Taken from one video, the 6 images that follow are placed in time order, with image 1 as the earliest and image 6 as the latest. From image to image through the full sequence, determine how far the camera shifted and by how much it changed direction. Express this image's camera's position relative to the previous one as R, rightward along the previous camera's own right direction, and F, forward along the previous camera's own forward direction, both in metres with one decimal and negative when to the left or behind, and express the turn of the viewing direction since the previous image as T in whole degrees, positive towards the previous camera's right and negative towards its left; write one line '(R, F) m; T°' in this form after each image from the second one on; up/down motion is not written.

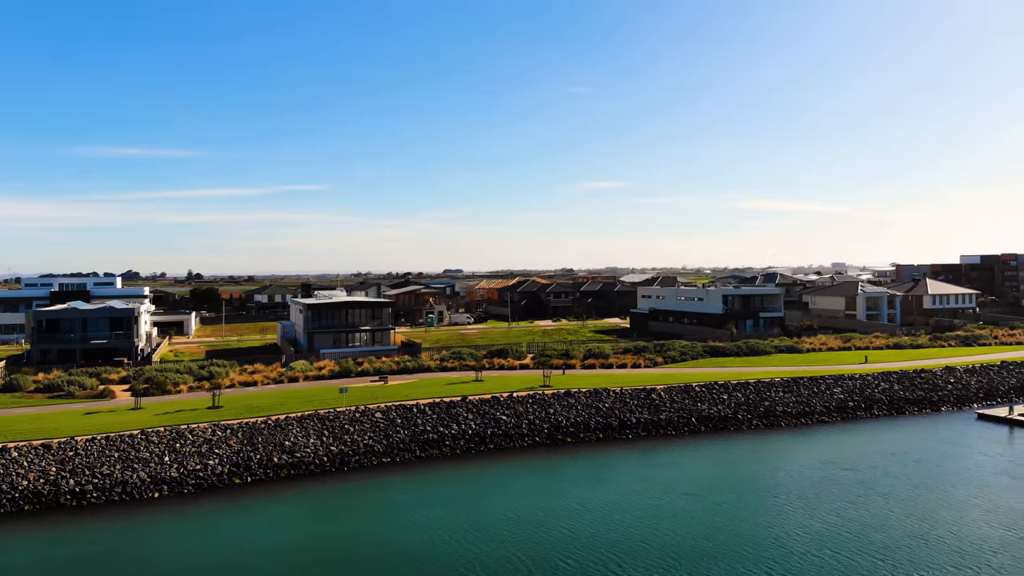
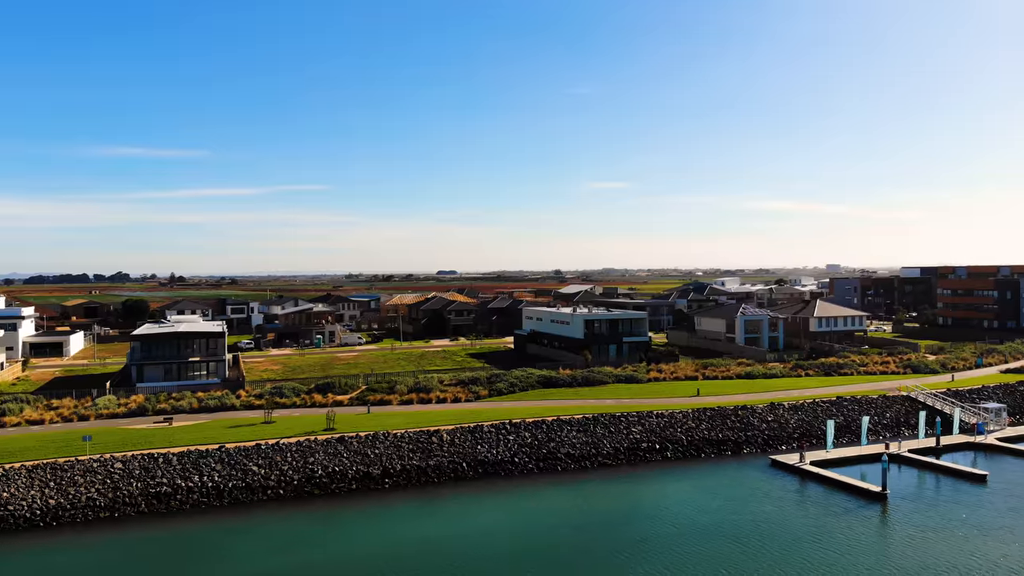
(+6.1, +1.0) m; -1°
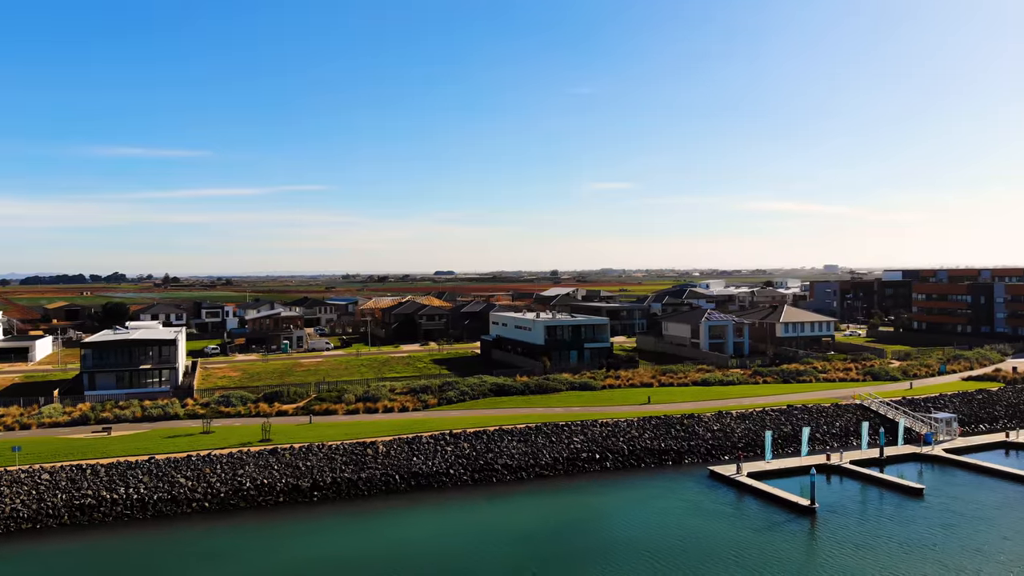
(+1.7, +0.2) m; 0°
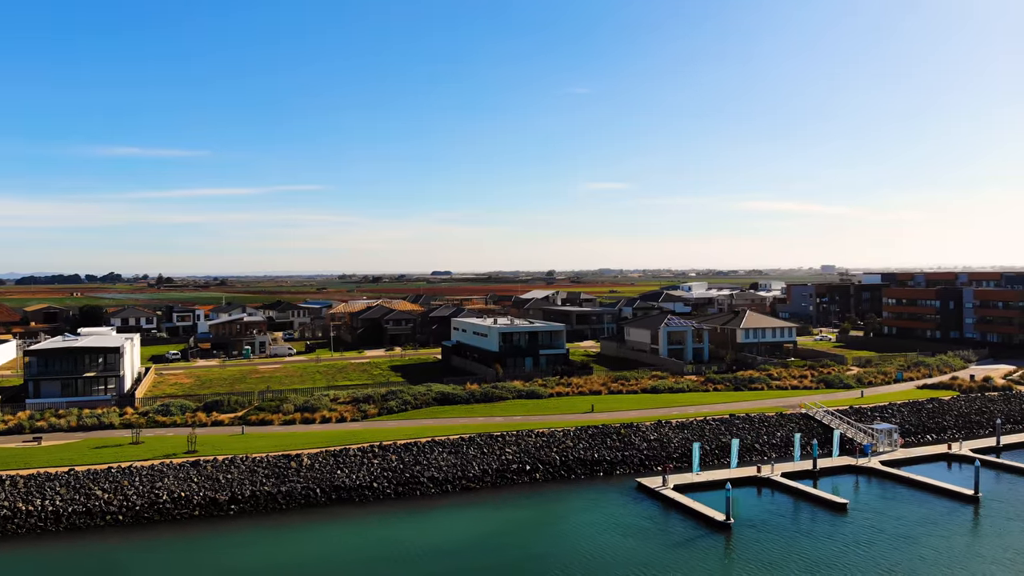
(+1.9, +0.2) m; 0°
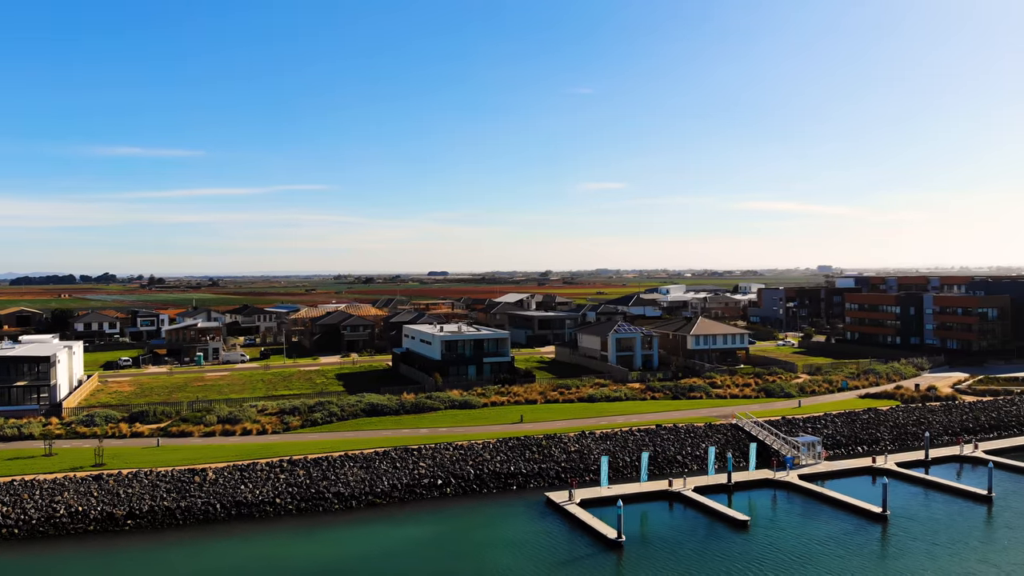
(+2.4, +0.2) m; 0°
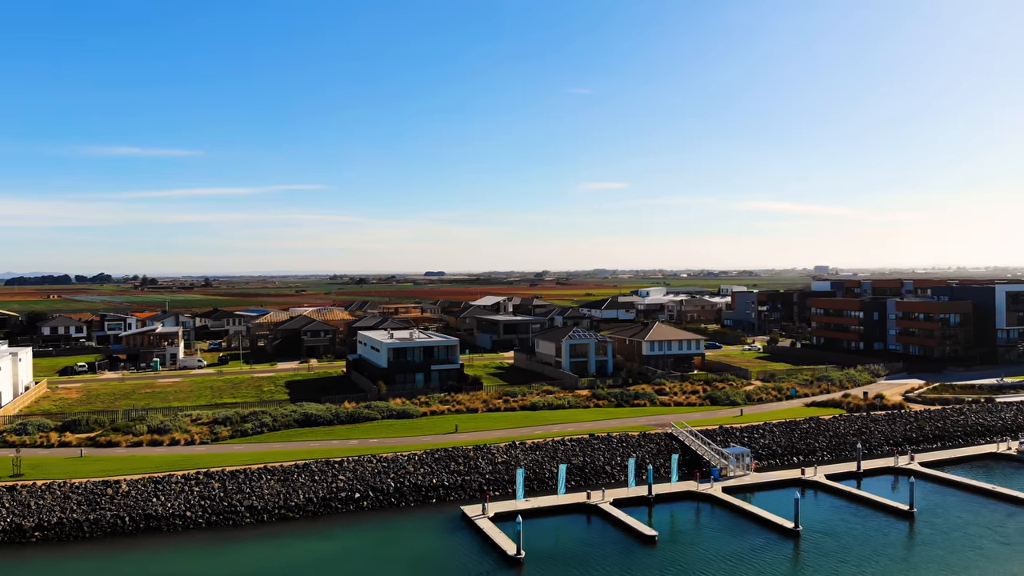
(+2.1, +0.2) m; 0°
